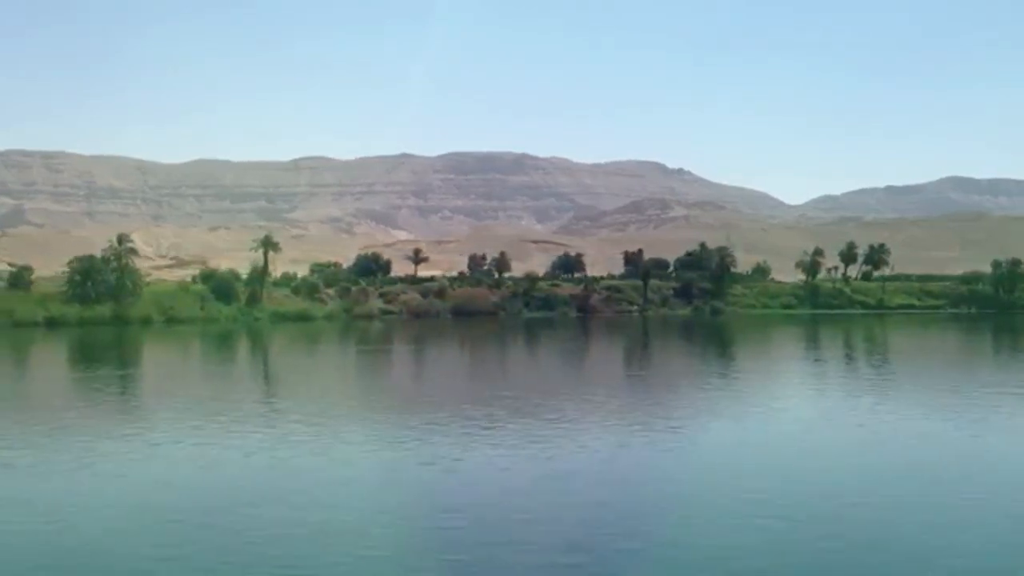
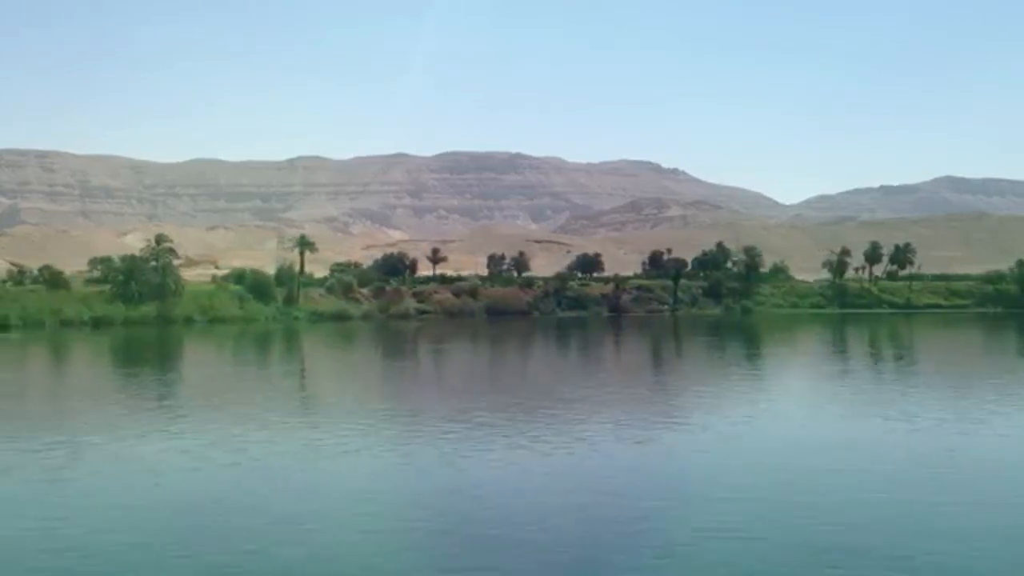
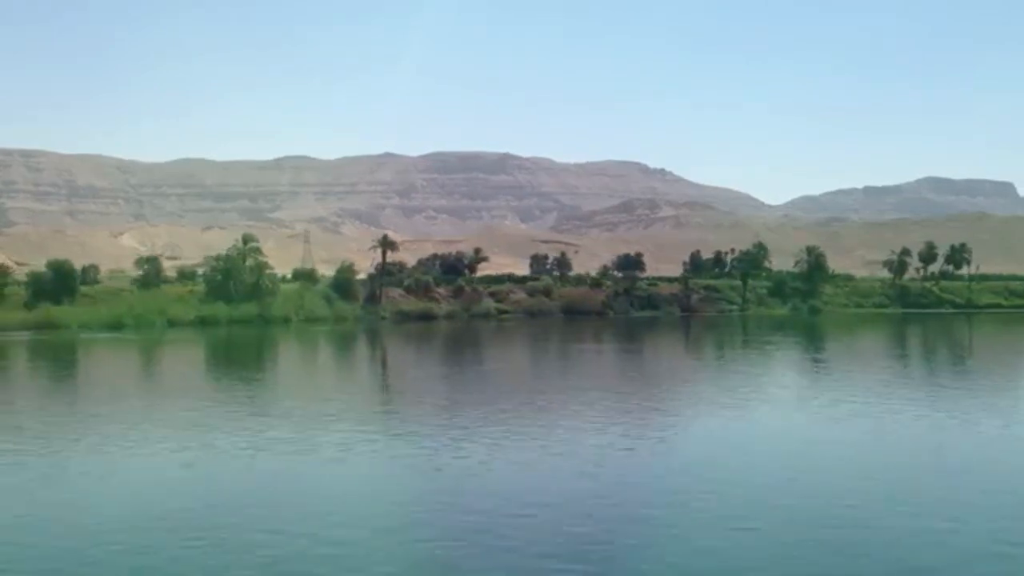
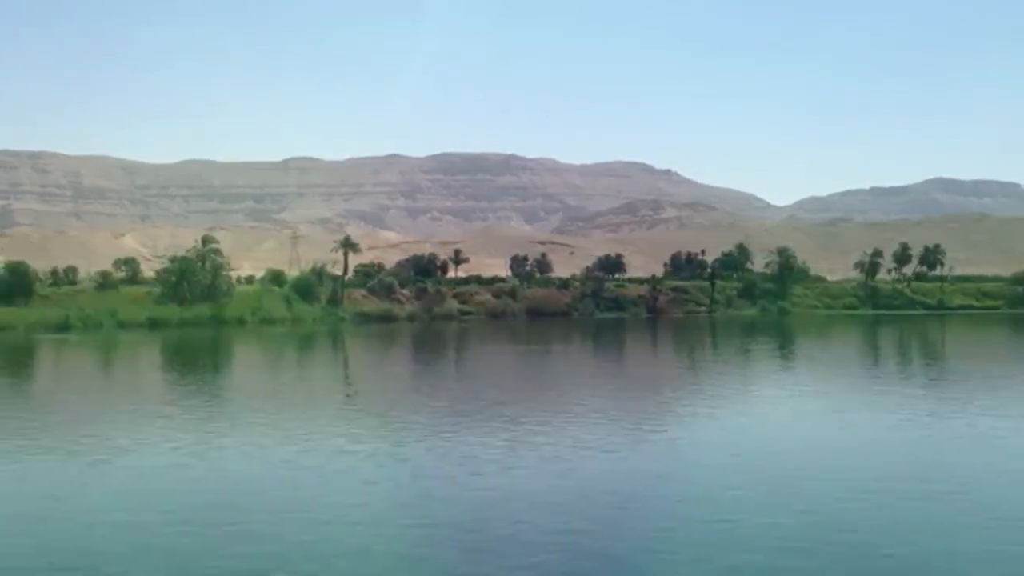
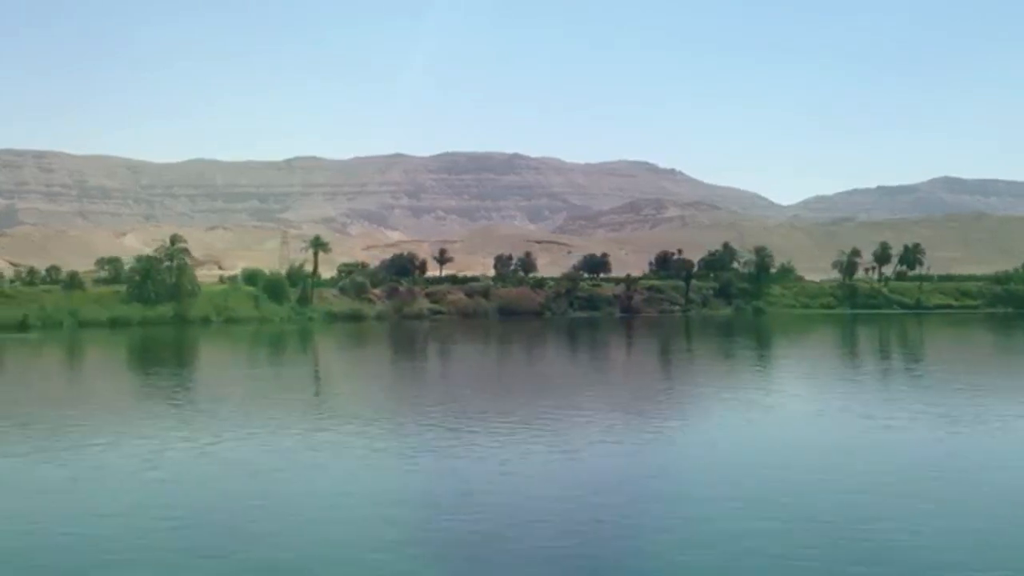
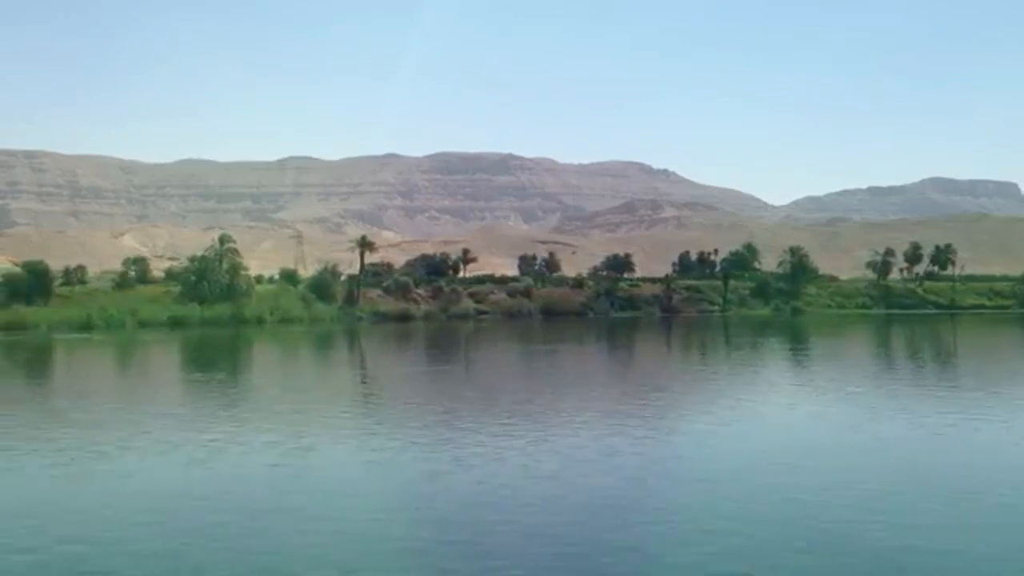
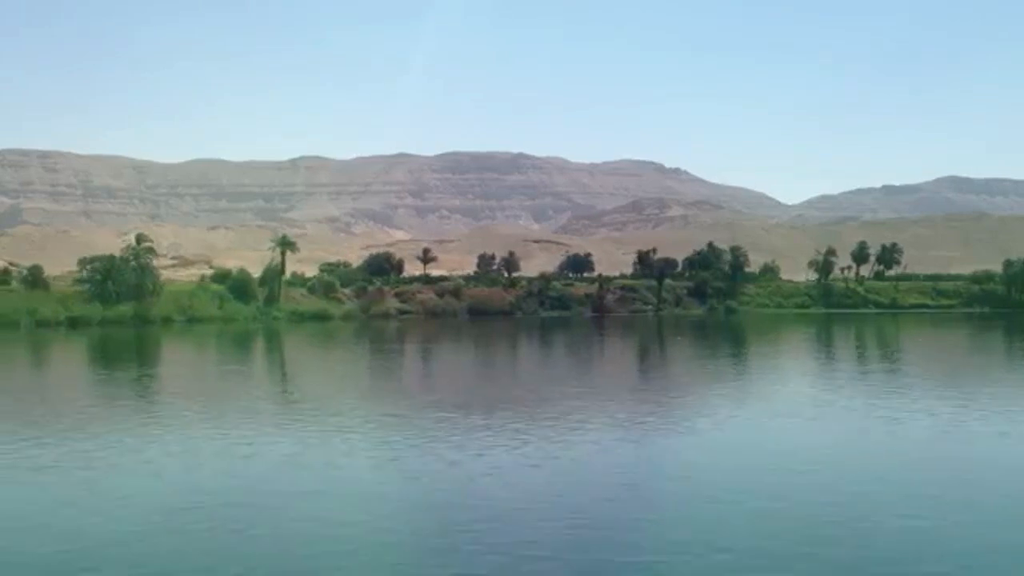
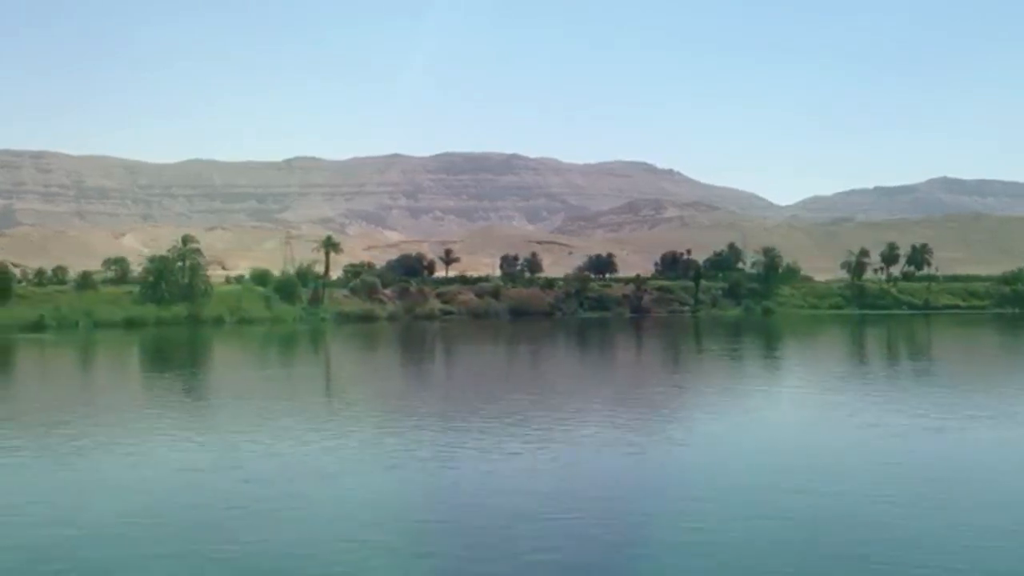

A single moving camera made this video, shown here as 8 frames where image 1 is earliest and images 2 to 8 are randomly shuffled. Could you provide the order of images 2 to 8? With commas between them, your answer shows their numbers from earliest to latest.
7, 2, 5, 8, 4, 6, 3
